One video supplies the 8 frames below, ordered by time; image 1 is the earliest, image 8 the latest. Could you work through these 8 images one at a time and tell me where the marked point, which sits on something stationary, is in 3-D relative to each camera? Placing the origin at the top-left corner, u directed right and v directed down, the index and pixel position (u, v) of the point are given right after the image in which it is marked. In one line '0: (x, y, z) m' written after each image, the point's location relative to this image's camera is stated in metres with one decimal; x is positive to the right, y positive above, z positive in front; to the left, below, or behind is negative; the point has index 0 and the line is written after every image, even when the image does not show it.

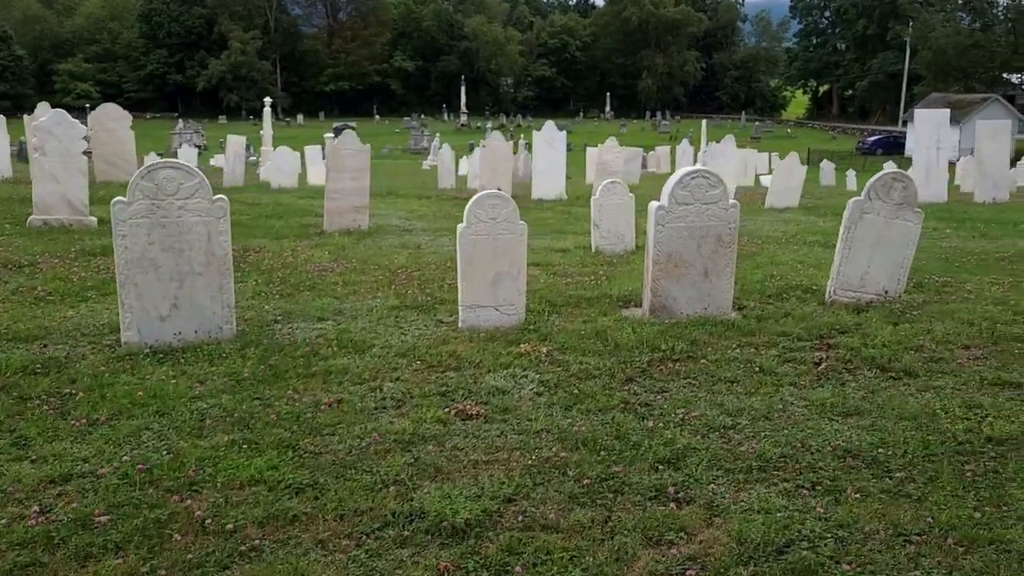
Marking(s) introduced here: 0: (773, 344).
0: (+2.2, -0.5, +7.1) m
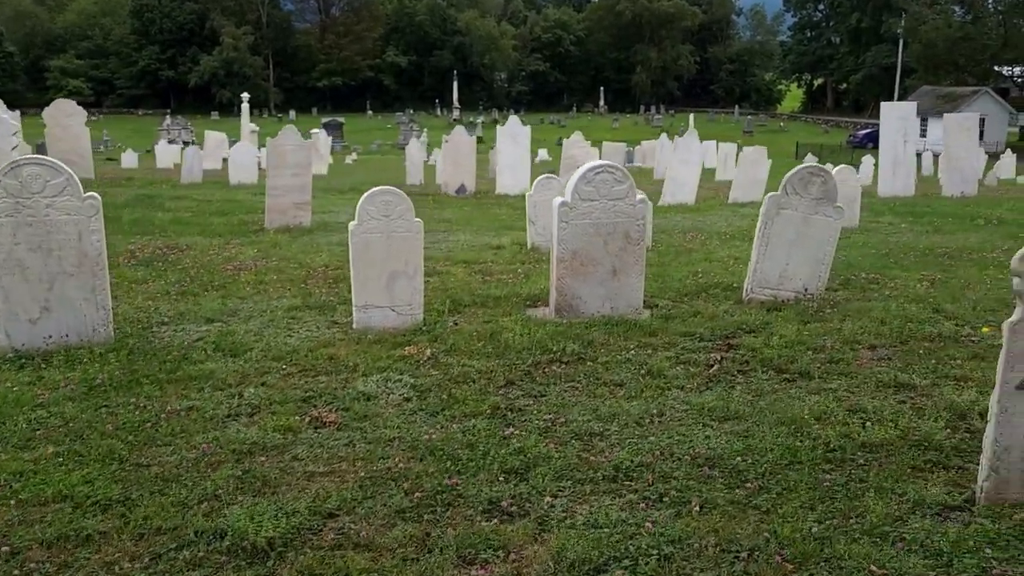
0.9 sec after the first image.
0: (+1.3, -0.5, +6.8) m
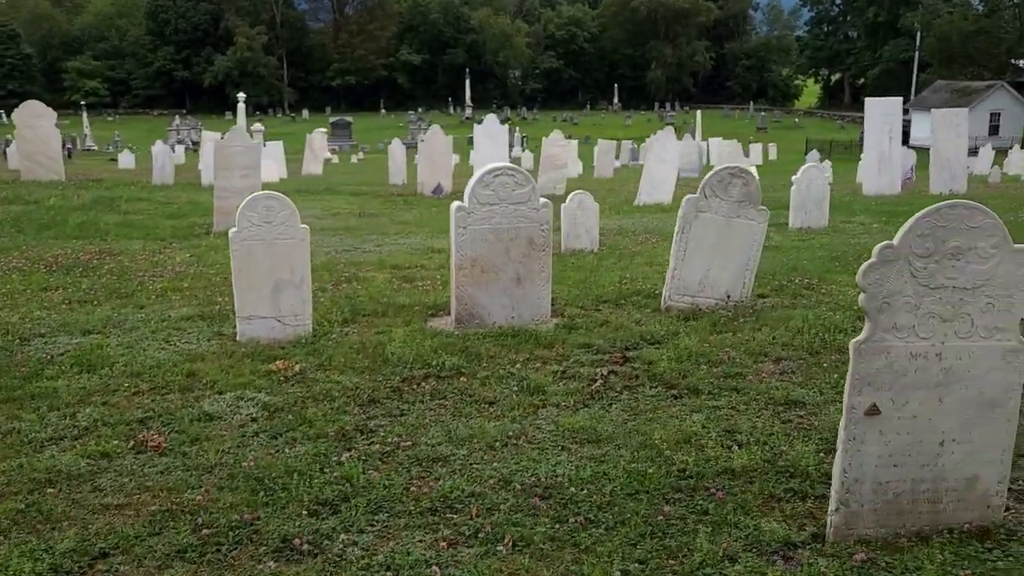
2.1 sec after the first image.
0: (+0.4, -0.5, +6.5) m
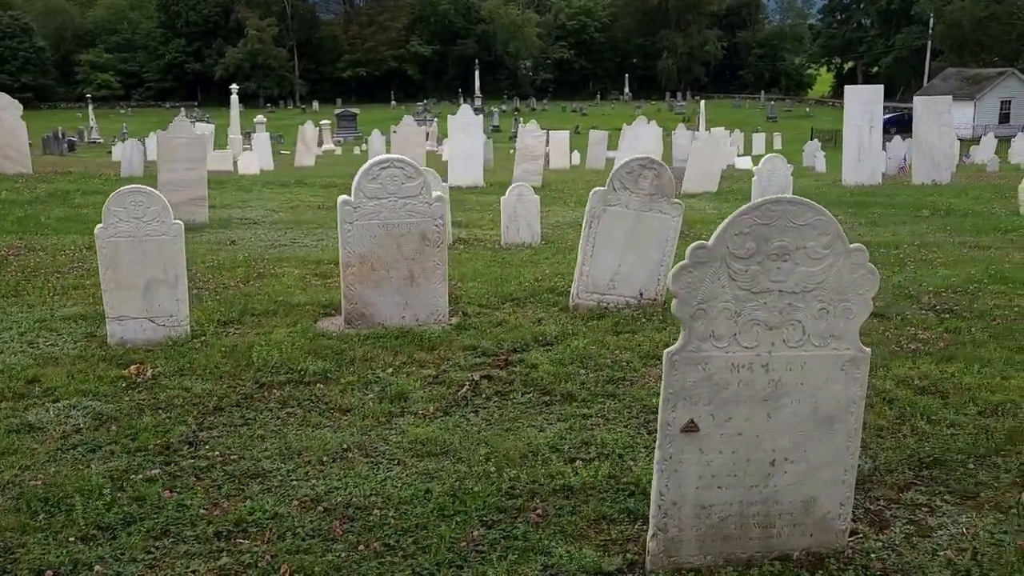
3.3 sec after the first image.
0: (-0.5, -0.5, +6.1) m
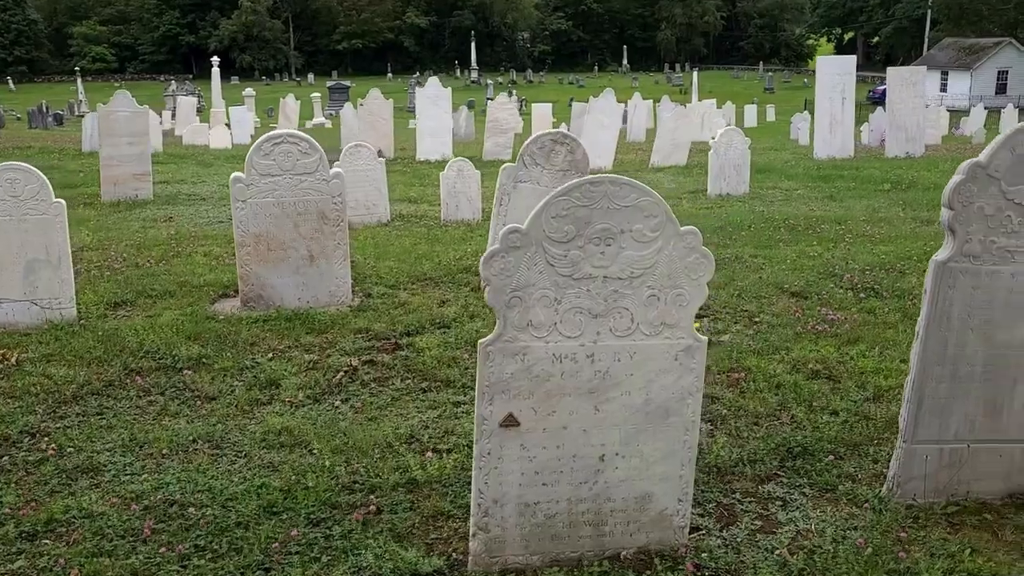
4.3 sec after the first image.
0: (-1.3, -0.4, +5.9) m
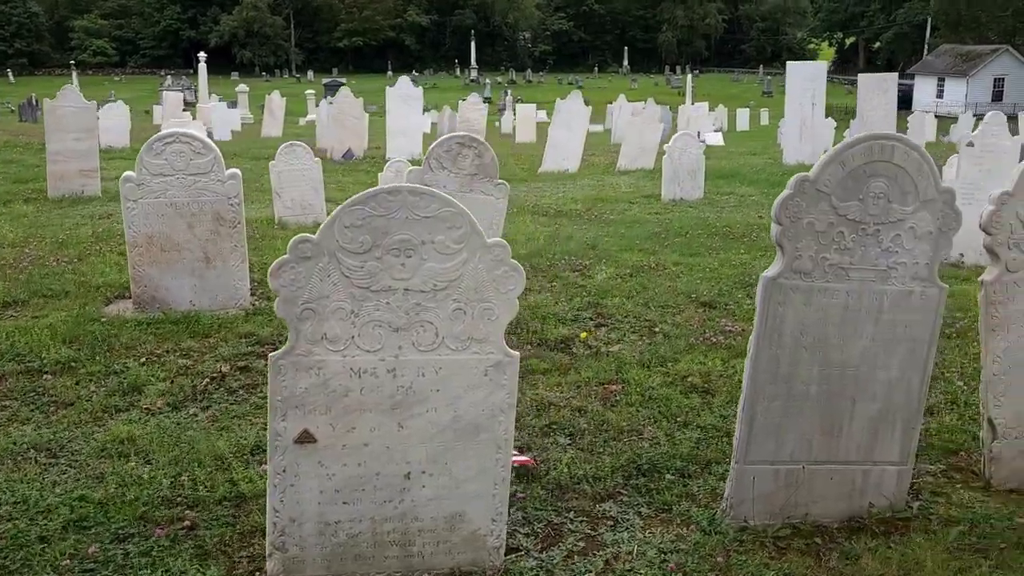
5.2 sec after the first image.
0: (-2.1, -0.4, +5.8) m
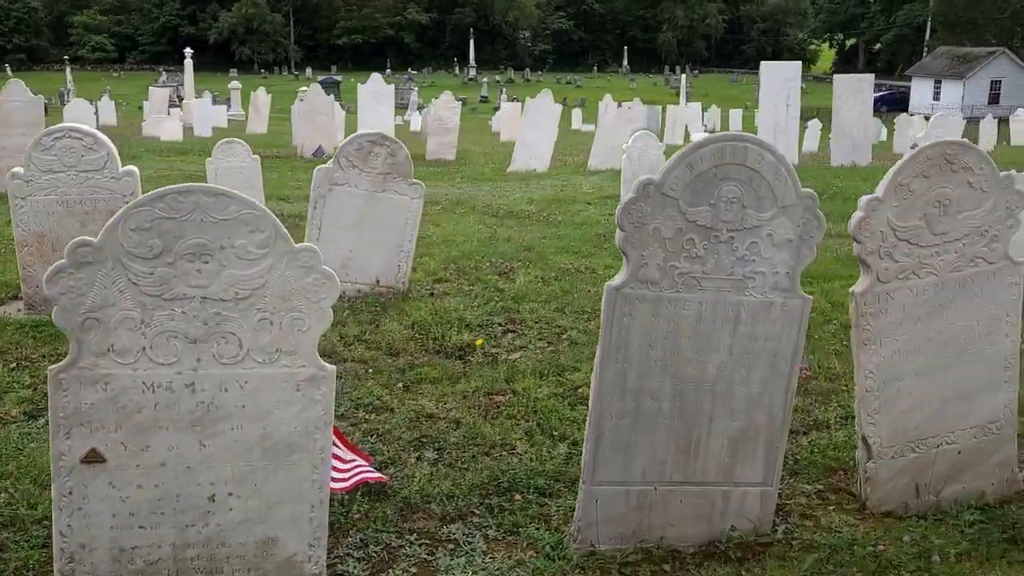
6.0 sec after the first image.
0: (-2.8, -0.4, +5.5) m
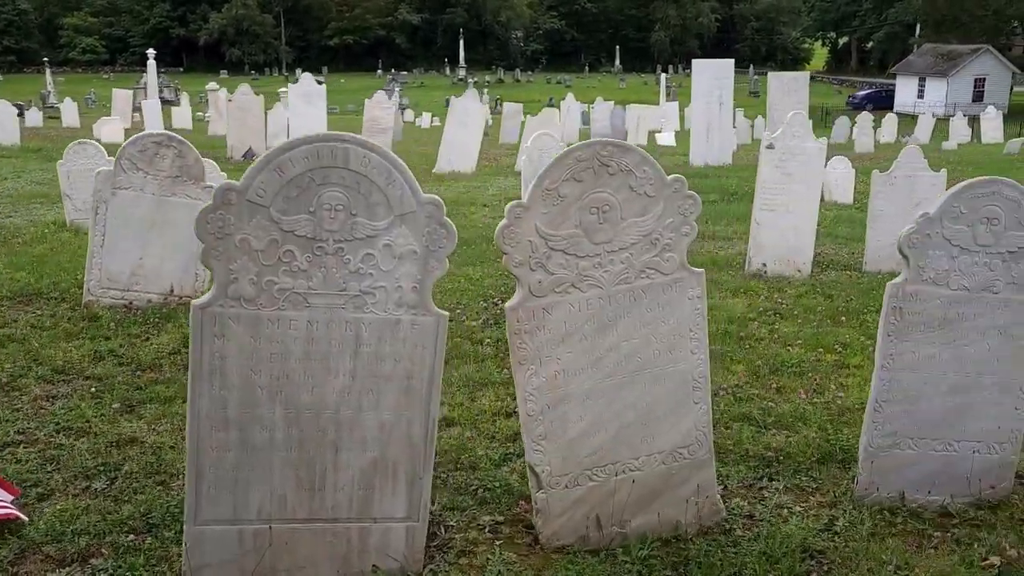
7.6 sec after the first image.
0: (-4.3, -0.5, +5.1) m
